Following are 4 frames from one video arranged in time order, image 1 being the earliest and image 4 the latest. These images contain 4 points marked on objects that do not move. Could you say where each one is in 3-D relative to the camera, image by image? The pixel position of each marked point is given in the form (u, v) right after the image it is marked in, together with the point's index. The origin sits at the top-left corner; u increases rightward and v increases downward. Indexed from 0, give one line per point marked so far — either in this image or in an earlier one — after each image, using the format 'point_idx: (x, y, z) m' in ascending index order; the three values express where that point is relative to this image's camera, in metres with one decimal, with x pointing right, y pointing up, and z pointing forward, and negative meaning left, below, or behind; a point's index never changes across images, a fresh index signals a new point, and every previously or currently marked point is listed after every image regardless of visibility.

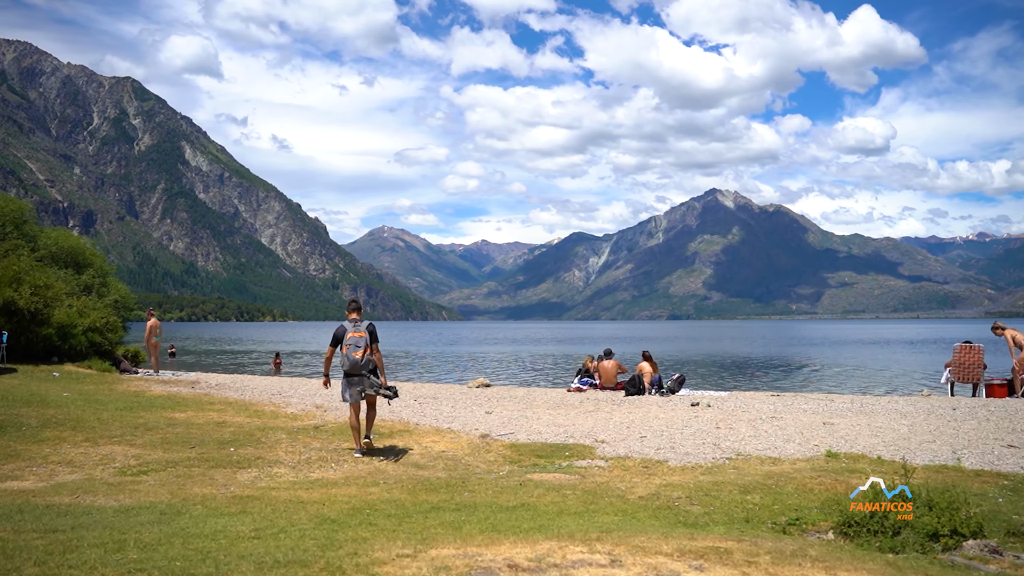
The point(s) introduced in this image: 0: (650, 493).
0: (+2.9, -4.3, +13.5) m
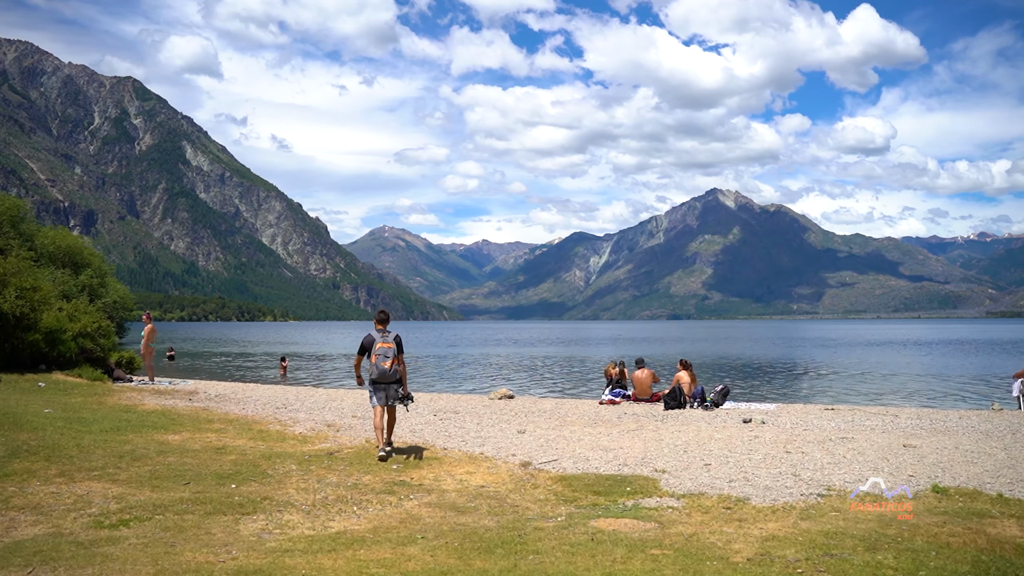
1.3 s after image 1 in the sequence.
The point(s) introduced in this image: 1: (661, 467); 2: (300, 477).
0: (+4.1, -4.4, +10.8) m
1: (+4.0, -4.8, +17.3) m
2: (-5.1, -4.5, +15.3) m
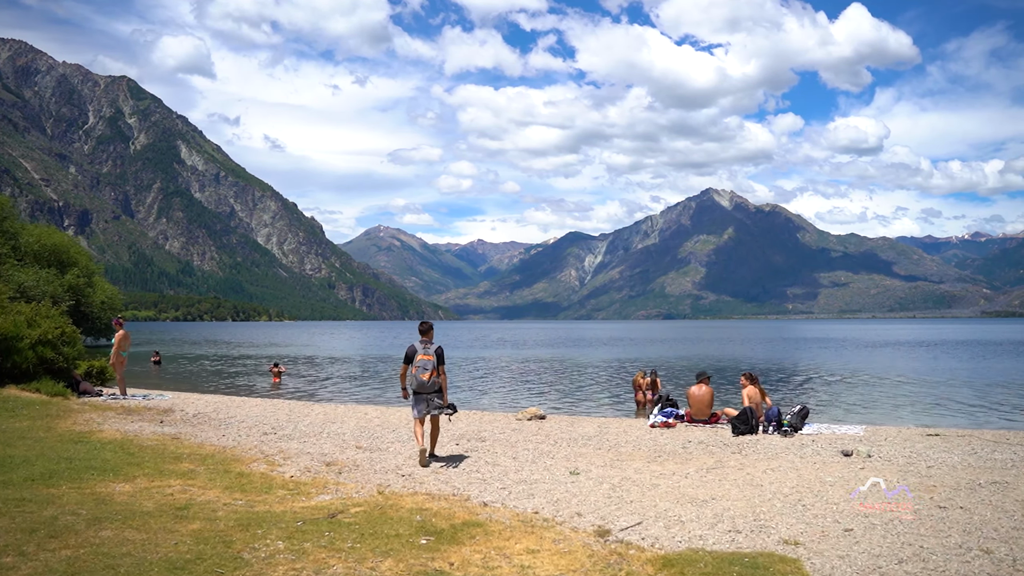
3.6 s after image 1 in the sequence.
0: (+5.5, -4.5, +6.1) m
1: (+5.4, -4.9, +12.6) m
2: (-3.6, -4.5, +10.5) m
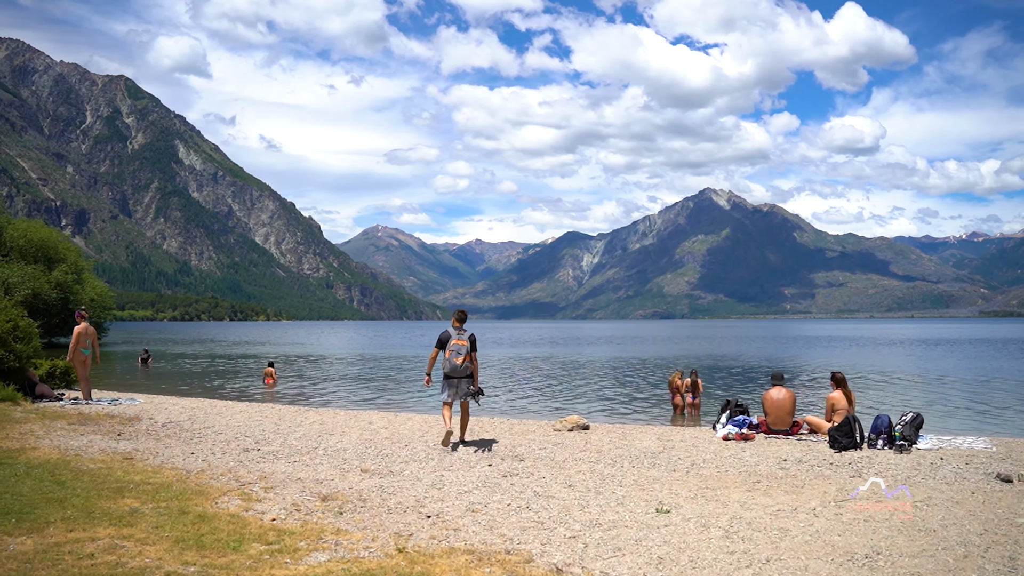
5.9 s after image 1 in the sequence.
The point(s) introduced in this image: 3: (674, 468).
0: (+6.9, -3.9, +1.4) m
1: (+6.7, -4.3, +8.0) m
2: (-2.3, -3.9, +5.8) m
3: (+4.2, -4.6, +16.4) m
